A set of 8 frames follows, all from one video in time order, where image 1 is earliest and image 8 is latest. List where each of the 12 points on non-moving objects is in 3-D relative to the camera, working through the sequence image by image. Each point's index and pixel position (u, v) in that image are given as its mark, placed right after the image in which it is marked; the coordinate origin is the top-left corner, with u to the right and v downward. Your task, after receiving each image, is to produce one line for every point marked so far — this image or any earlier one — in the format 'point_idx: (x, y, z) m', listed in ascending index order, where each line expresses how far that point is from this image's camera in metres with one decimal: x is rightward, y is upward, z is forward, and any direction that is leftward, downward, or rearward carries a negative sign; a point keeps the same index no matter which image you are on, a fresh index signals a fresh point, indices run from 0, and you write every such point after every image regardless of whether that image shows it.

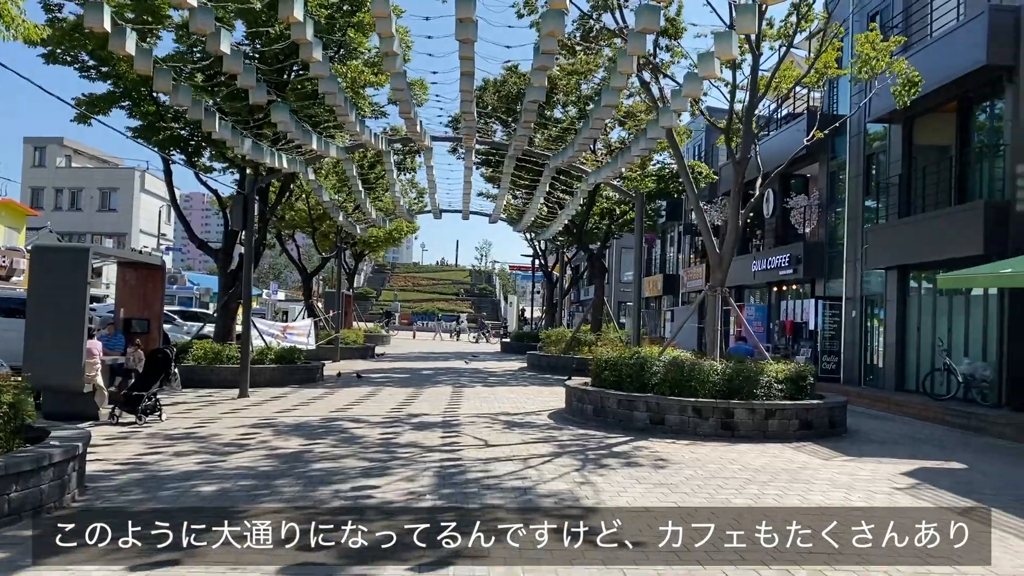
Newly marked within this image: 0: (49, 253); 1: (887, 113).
0: (-6.4, +0.5, +11.8) m
1: (+8.5, +4.0, +19.4) m
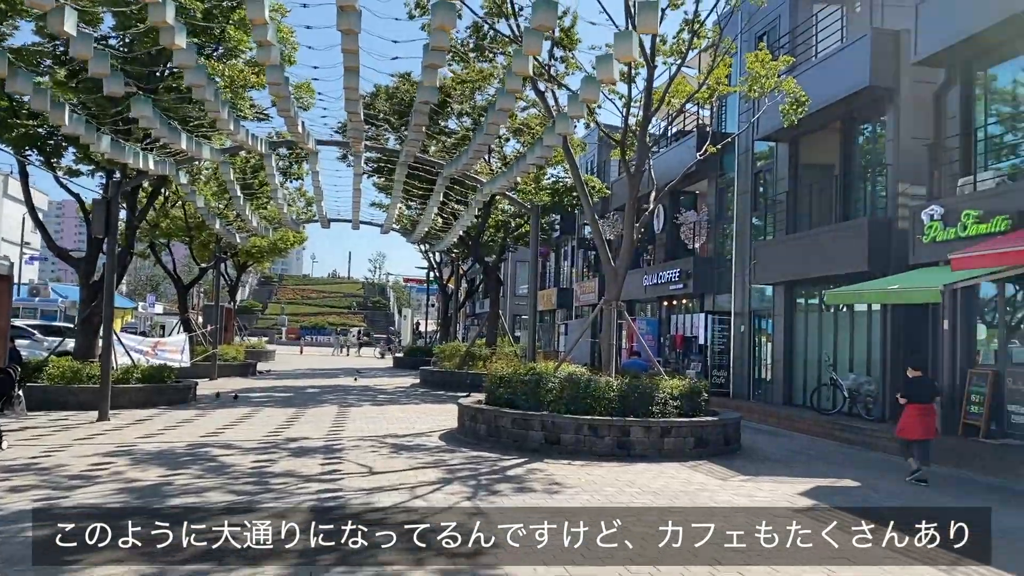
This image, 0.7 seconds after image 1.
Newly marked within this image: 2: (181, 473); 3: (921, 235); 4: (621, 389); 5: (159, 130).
0: (-7.8, +0.3, +10.3) m
1: (+6.1, +3.6, +19.7) m
2: (-3.8, -2.1, +9.7) m
3: (+6.9, +0.9, +14.5) m
4: (+1.6, -1.5, +12.3) m
5: (-4.6, +2.1, +11.0) m
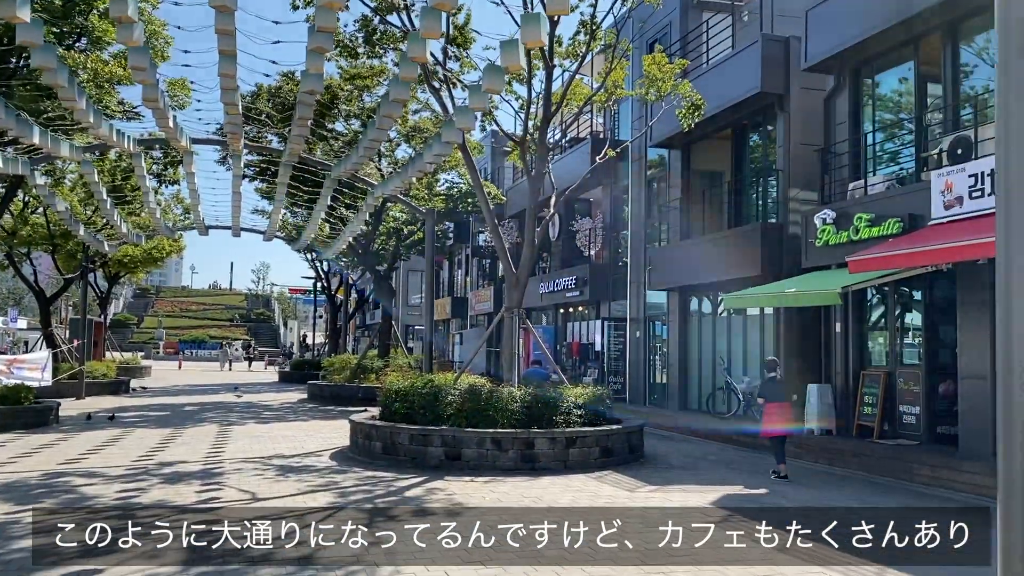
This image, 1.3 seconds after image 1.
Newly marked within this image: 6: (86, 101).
0: (-8.9, +0.2, +8.6) m
1: (+3.6, +3.5, +19.8) m
2: (-4.8, -2.2, +8.5) m
3: (+5.2, +0.8, +14.6) m
4: (+0.2, -1.5, +11.8) m
5: (-5.8, +2.0, +9.8) m
6: (-5.1, +2.3, +10.2) m
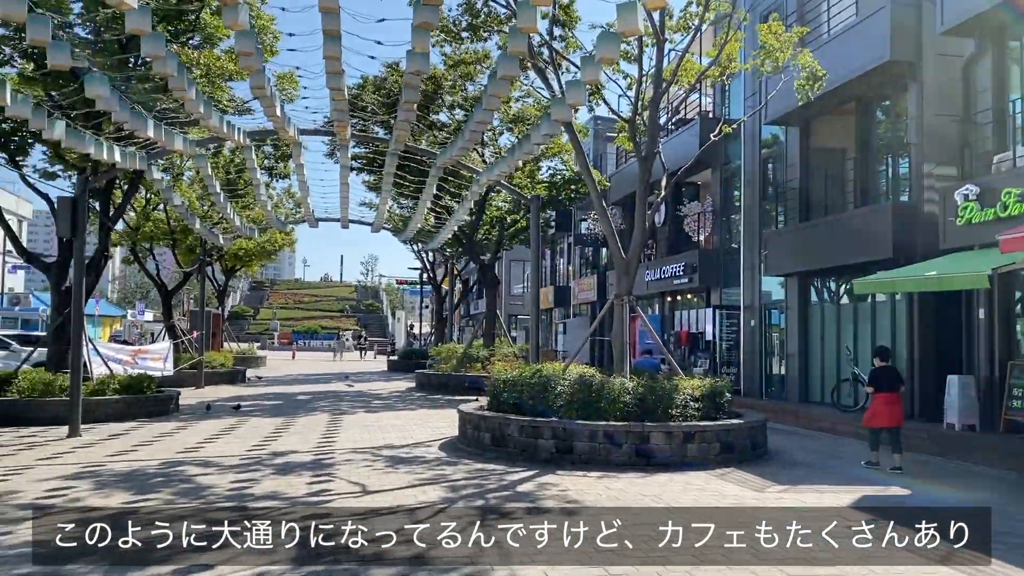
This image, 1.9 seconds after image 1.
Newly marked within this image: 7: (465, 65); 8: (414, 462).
0: (-7.7, +0.2, +9.1) m
1: (+6.0, +3.8, +18.7) m
2: (-3.7, -2.1, +8.6) m
3: (+6.9, +1.1, +13.4) m
4: (+1.7, -1.4, +11.3) m
5: (-4.6, +2.0, +9.9) m
6: (-3.8, +2.4, +10.3) m
7: (-1.0, +5.0, +19.1) m
8: (-1.2, -2.2, +10.8) m
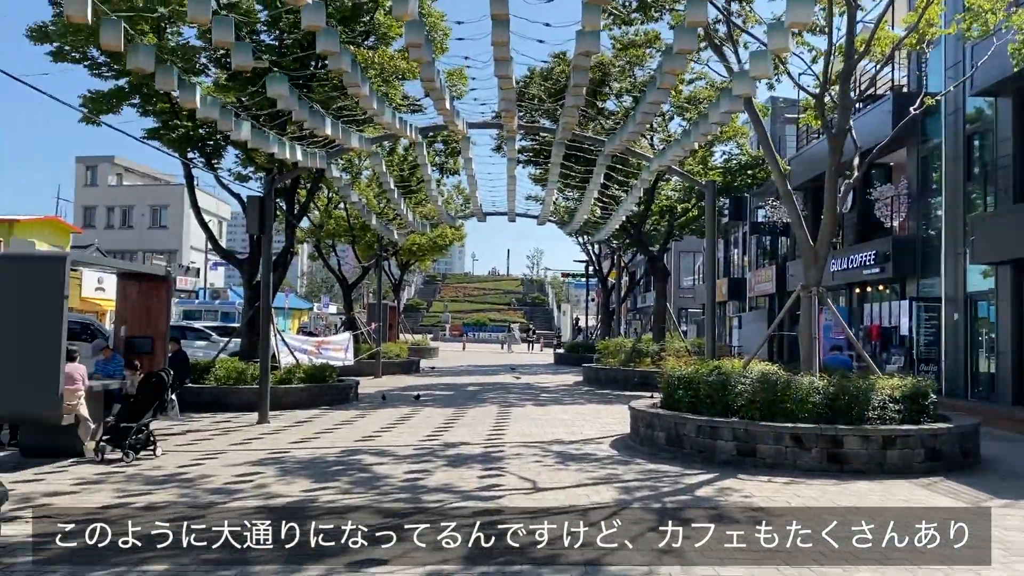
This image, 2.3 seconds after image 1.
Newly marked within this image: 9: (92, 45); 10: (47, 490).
0: (-5.8, +0.3, +10.1) m
1: (+9.5, +4.0, +16.8) m
2: (-1.9, -2.0, +8.7) m
3: (+9.4, +1.3, +11.4) m
4: (+3.8, -1.2, +10.4) m
5: (-2.6, +2.1, +10.2) m
6: (-1.7, +2.4, +10.4) m
7: (+2.7, +5.2, +18.5) m
8: (+0.9, -2.1, +10.5) m
9: (-7.8, +4.5, +15.8) m
10: (-4.6, -2.0, +8.5) m
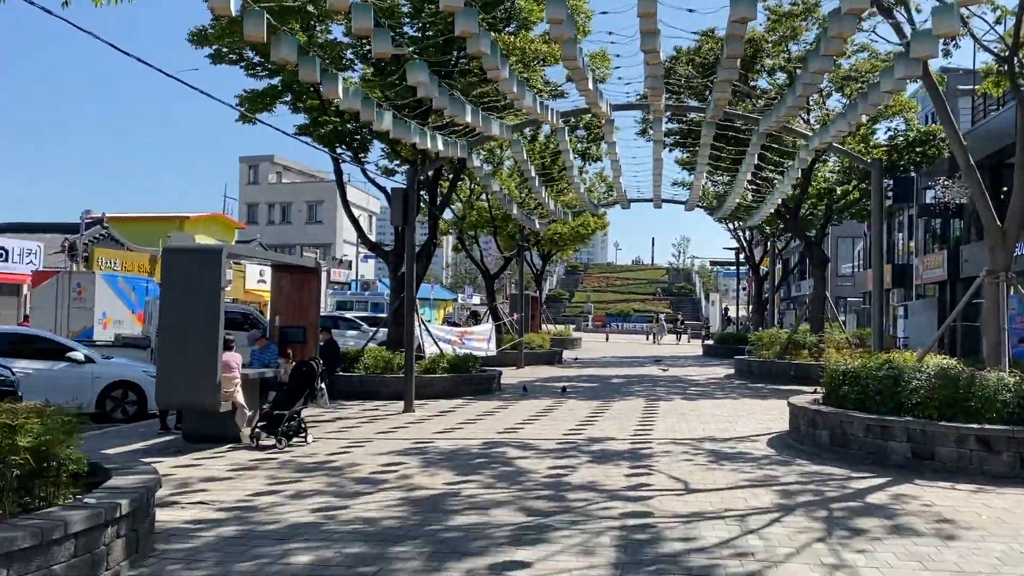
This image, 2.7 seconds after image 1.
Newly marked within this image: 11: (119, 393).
0: (-4.1, +0.4, +10.5) m
1: (+12.1, +4.3, +14.5) m
2: (-0.4, -1.9, +8.6) m
3: (+11.2, +1.5, +9.3) m
4: (+5.5, -1.1, +9.2) m
5: (-0.9, +2.2, +10.1) m
6: (0.0, +2.6, +10.1) m
7: (+5.6, +5.4, +17.4) m
8: (+2.6, -2.0, +9.8) m
9: (-5.1, +4.7, +16.4) m
10: (-3.2, -1.9, +8.8) m
11: (-6.5, -1.7, +14.1) m
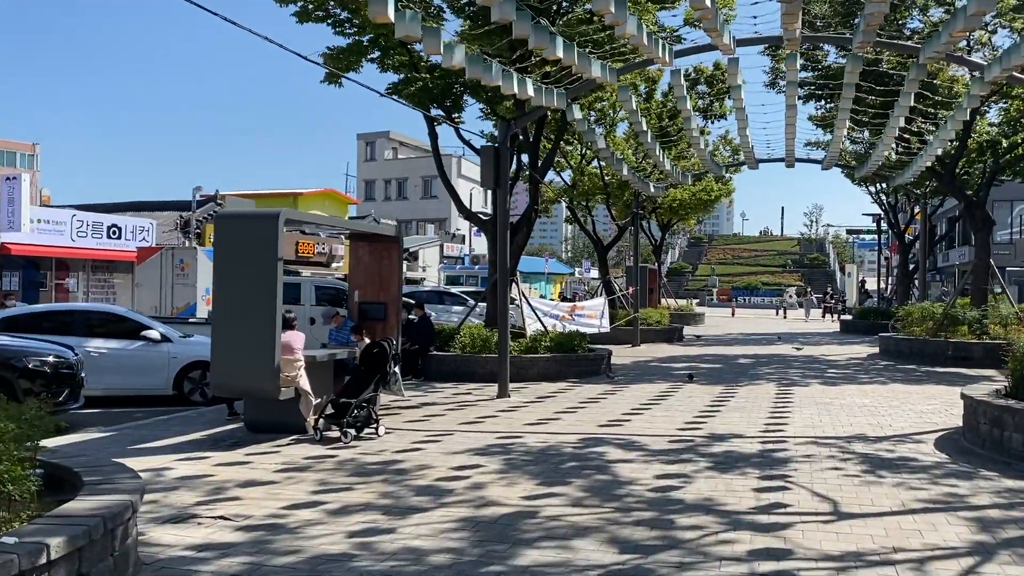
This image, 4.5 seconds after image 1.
0: (-3.0, +0.7, +9.3) m
1: (+13.5, +4.8, +10.9) m
2: (+0.3, -1.6, +6.9) m
3: (+11.9, +1.9, +5.9) m
4: (+6.3, -0.7, +6.7) m
5: (+0.1, +2.6, +8.4) m
6: (+0.9, +2.9, +8.3) m
7: (+7.5, +6.0, +14.5) m
8: (+3.5, -1.6, +7.7) m
9: (-3.3, +5.1, +15.2) m
10: (-2.3, -1.7, +7.5) m
11: (-4.9, -1.3, +13.2) m
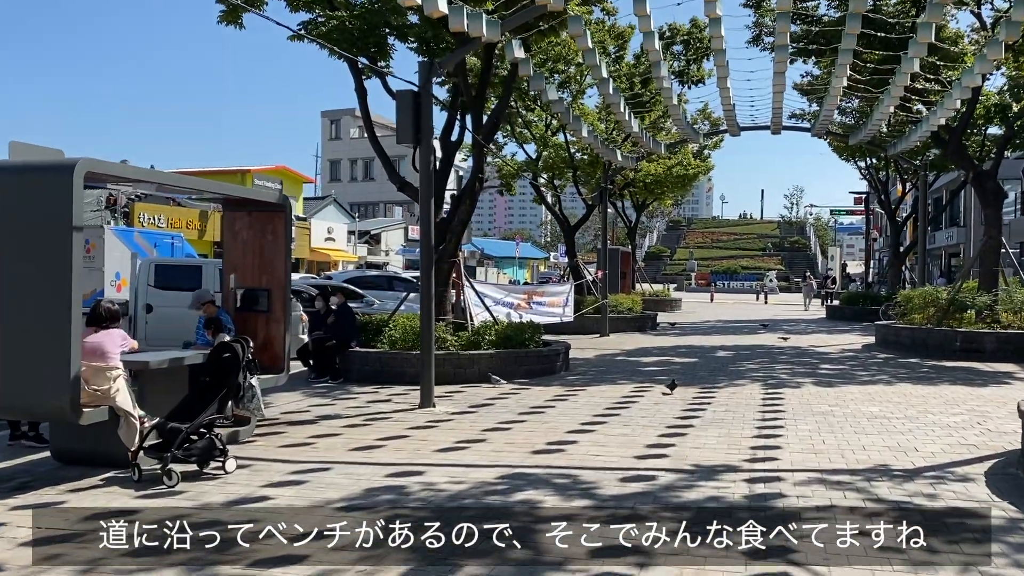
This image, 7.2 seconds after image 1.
0: (-3.8, +0.8, +6.6) m
1: (+12.7, +5.0, +8.5) m
2: (-0.4, -1.5, +4.4) m
3: (+11.1, +2.0, +3.6) m
4: (+5.5, -0.6, +4.2) m
5: (-0.7, +2.7, +5.7) m
6: (+0.1, +3.0, +5.7) m
7: (+6.5, +6.3, +12.0) m
8: (+2.8, -1.5, +5.2) m
9: (-4.2, +5.4, +12.4) m
10: (-3.1, -1.5, +4.9) m
11: (-5.8, -1.1, +10.5) m
